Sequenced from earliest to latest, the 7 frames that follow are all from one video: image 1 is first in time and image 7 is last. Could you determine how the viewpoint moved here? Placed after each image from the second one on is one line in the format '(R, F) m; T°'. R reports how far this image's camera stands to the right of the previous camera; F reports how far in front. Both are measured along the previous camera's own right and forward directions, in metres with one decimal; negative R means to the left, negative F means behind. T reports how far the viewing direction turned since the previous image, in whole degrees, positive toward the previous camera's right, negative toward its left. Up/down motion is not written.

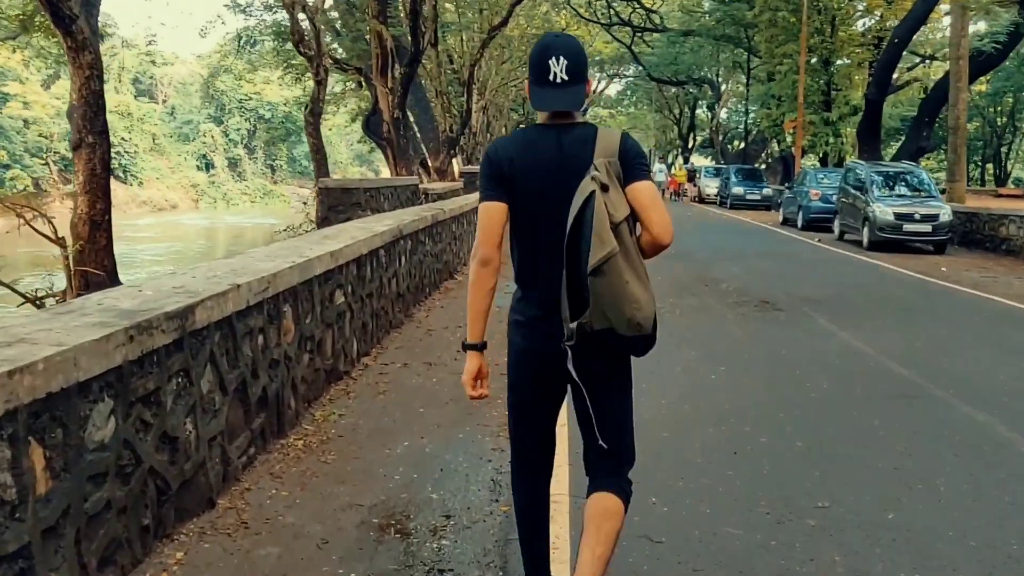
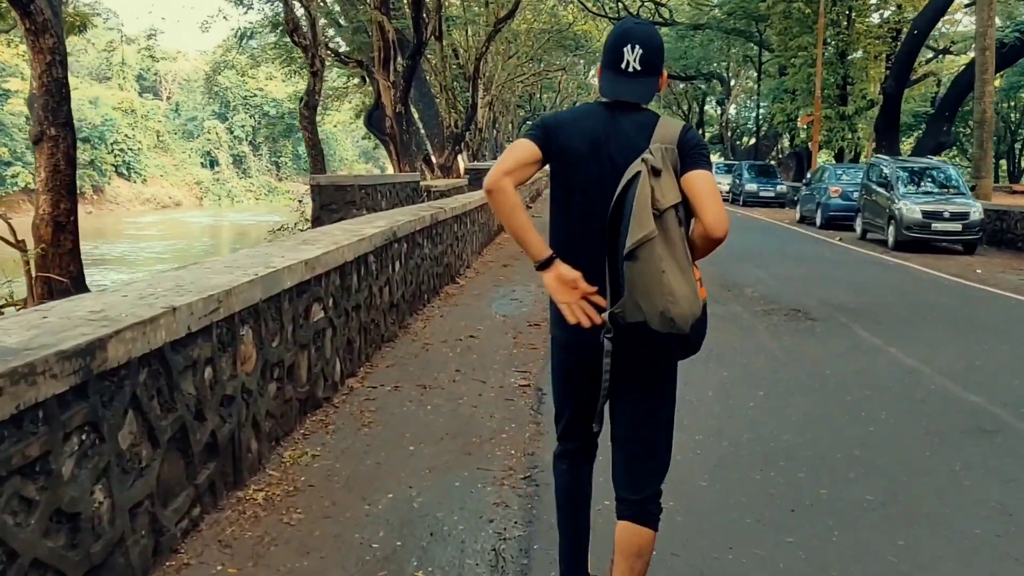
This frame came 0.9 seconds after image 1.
(0.0, +1.0) m; 0°
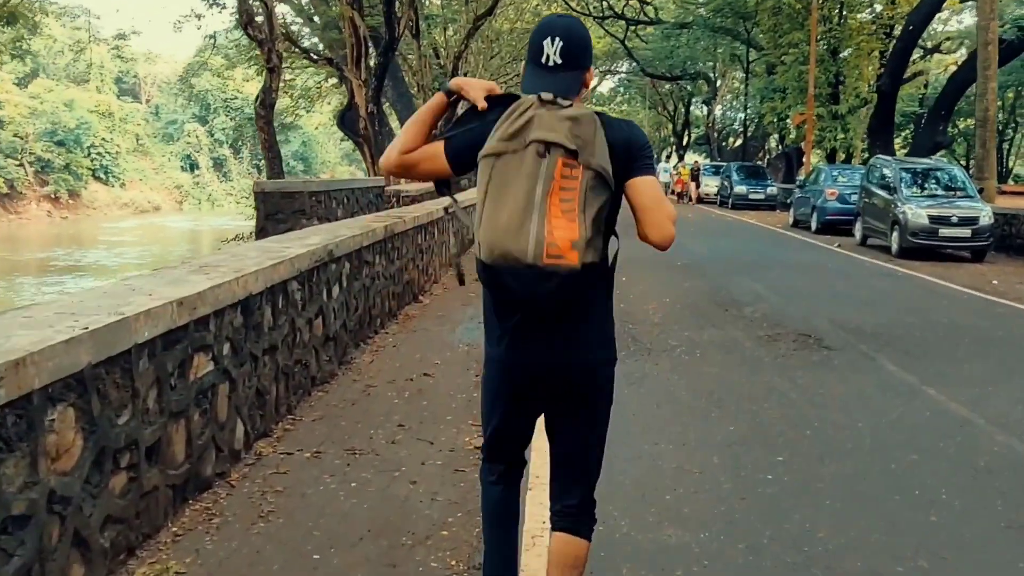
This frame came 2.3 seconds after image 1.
(+0.2, +1.5) m; +1°
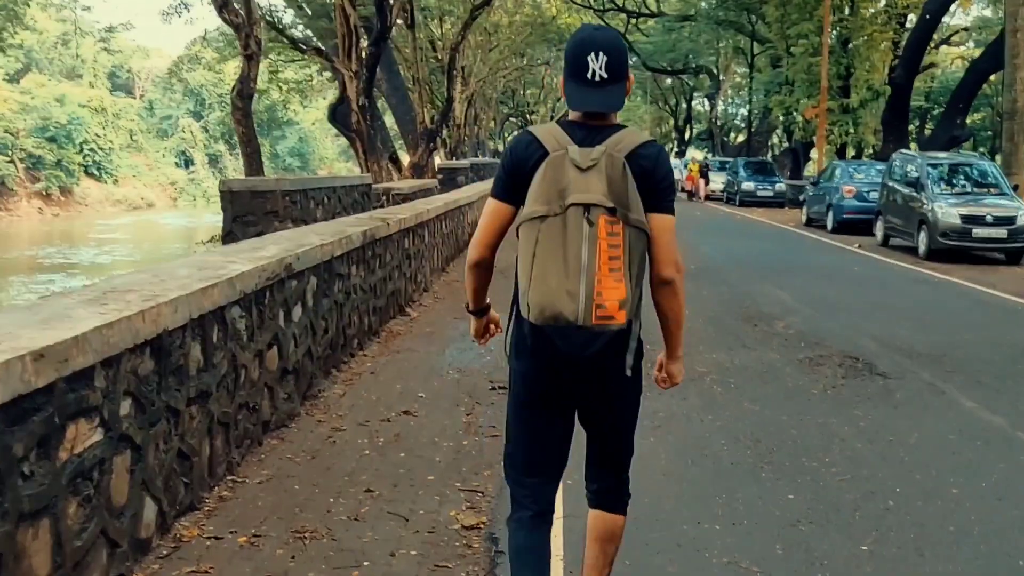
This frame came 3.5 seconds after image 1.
(0.0, +1.3) m; 0°
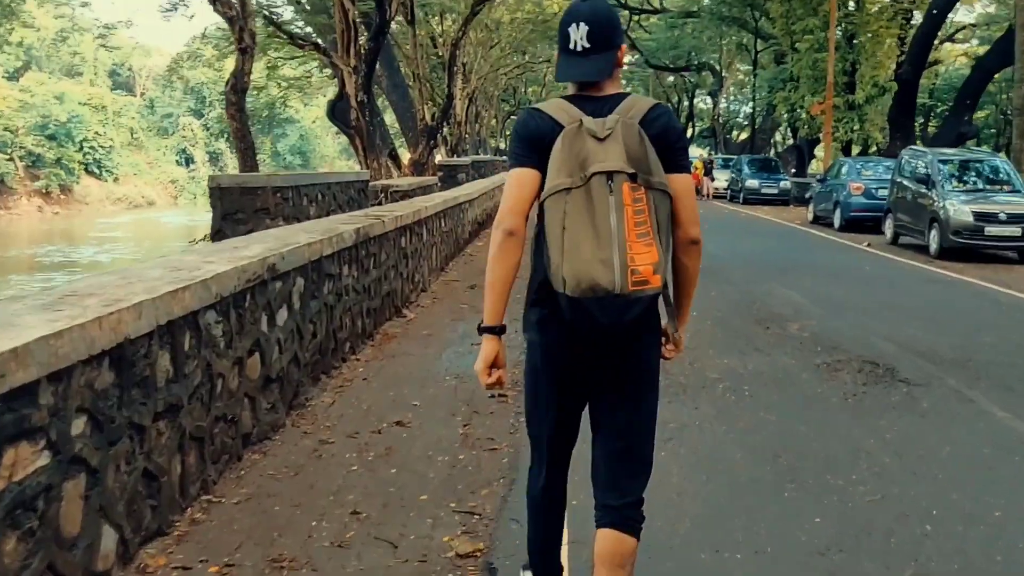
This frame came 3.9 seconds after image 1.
(0.0, +0.4) m; 0°
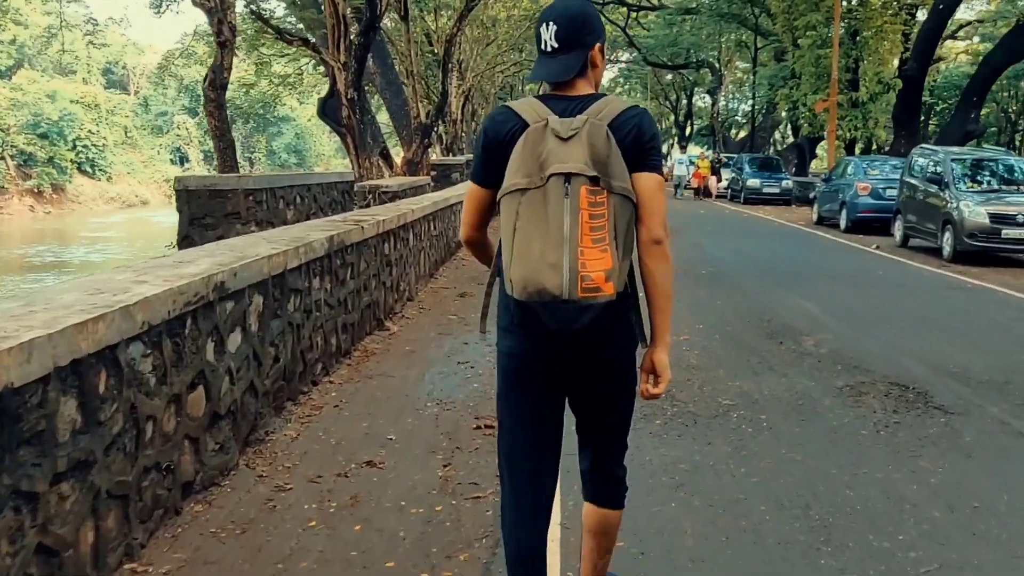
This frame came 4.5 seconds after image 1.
(+0.1, +0.8) m; 0°
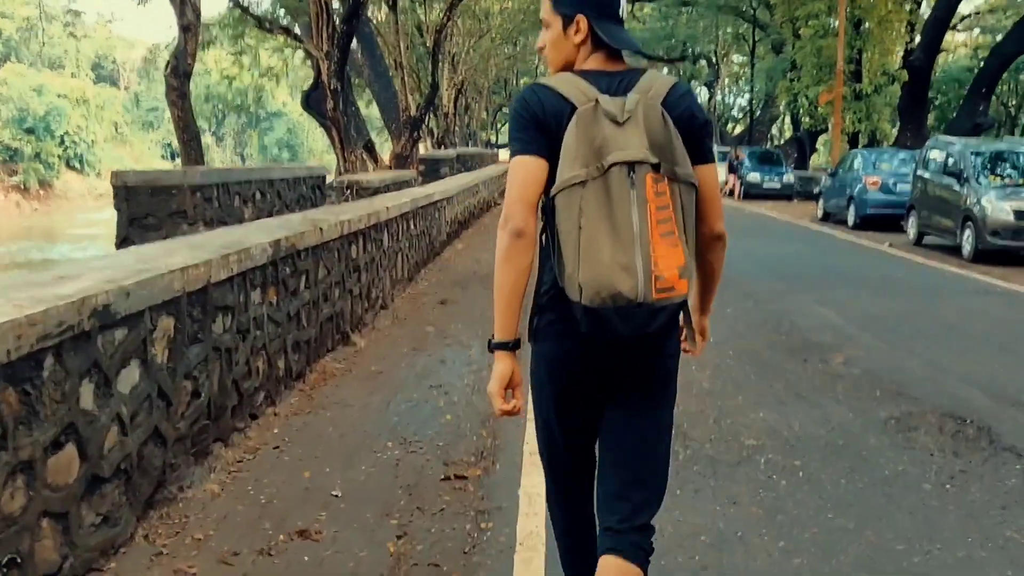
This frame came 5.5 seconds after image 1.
(+0.1, +1.1) m; 0°
